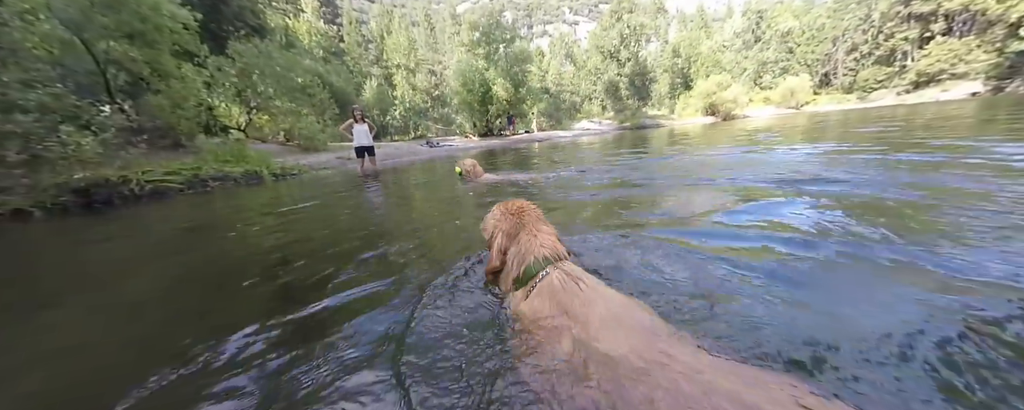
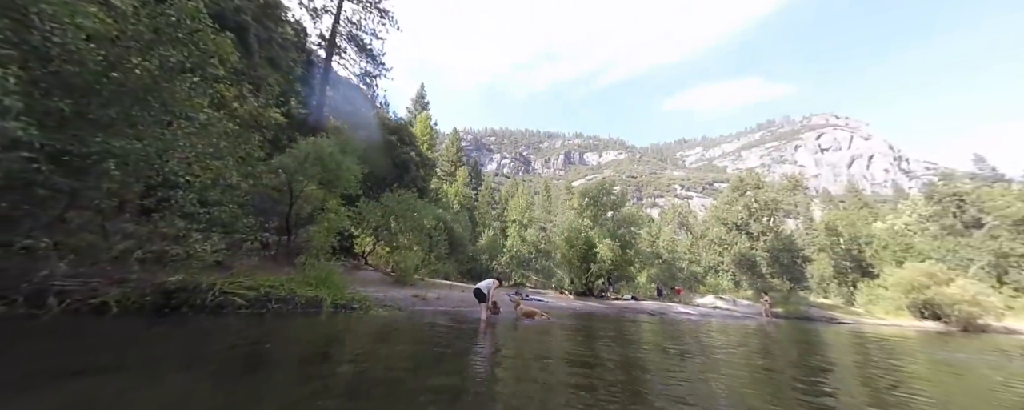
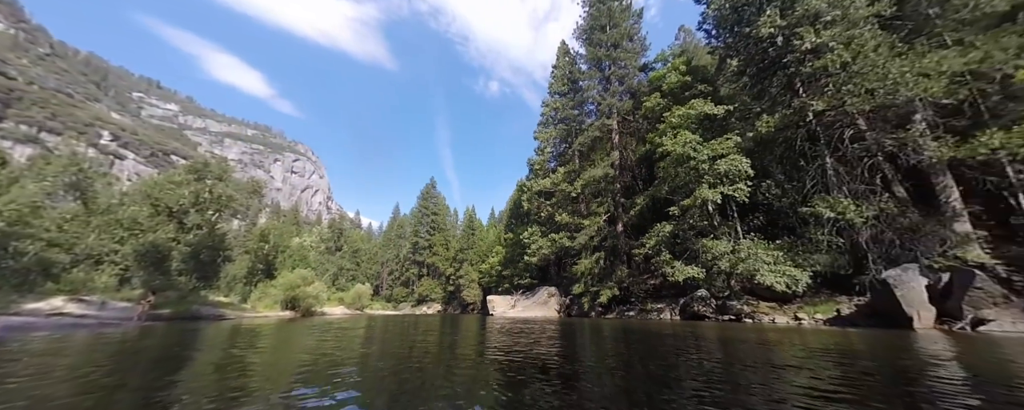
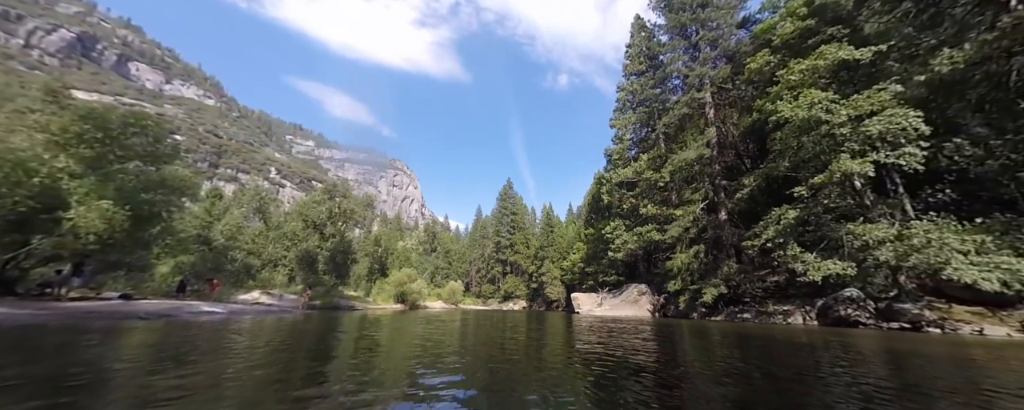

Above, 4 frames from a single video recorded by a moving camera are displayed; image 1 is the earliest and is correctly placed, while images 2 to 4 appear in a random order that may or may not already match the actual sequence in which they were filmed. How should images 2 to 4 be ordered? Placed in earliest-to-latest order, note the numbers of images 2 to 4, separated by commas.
2, 4, 3
